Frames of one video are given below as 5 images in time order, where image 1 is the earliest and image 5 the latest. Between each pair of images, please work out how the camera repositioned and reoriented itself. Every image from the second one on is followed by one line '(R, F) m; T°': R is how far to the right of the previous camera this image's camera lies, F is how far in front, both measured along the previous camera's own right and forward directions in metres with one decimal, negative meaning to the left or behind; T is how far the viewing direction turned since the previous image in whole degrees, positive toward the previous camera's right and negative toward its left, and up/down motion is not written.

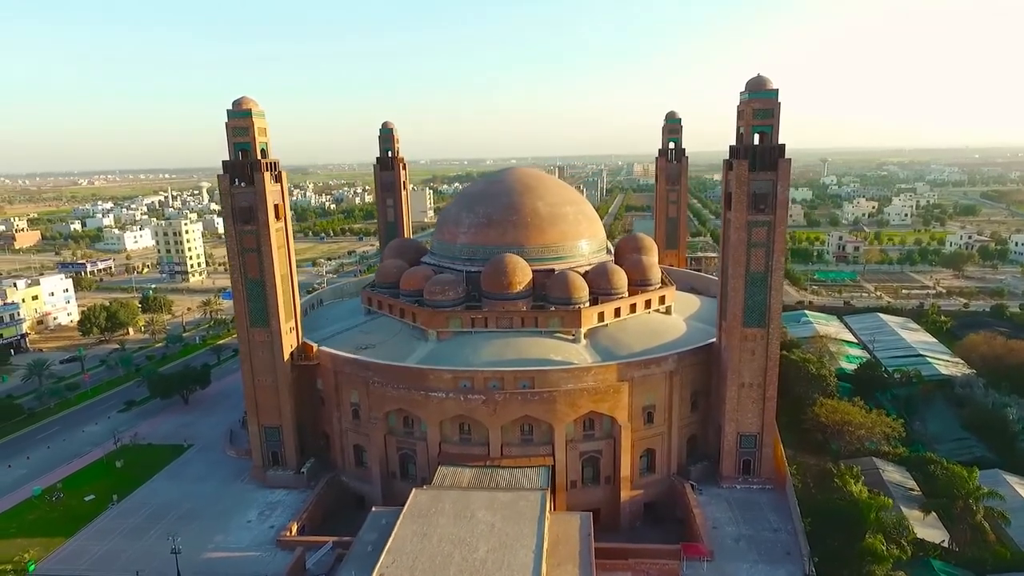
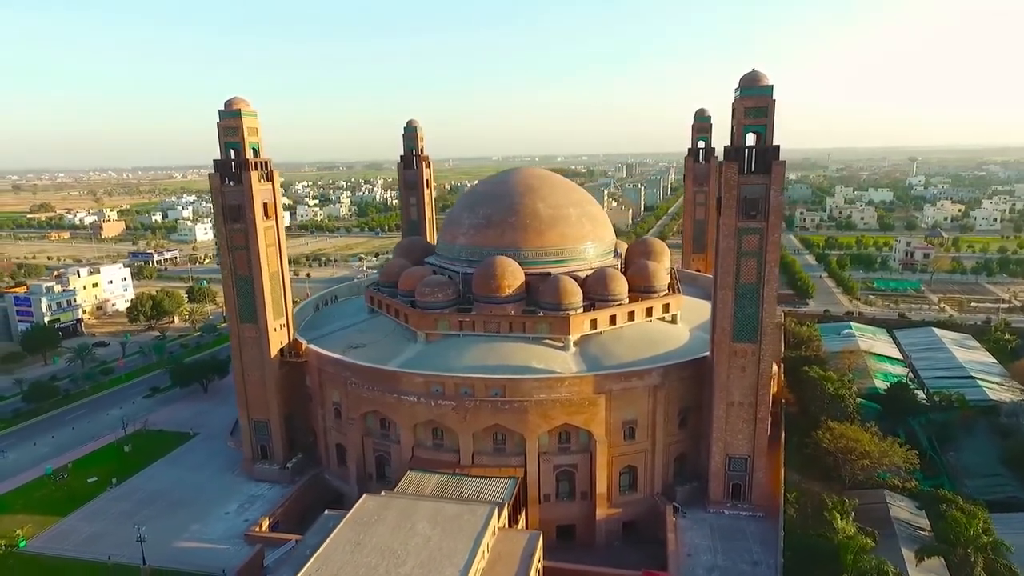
(+3.1, +0.8) m; -7°
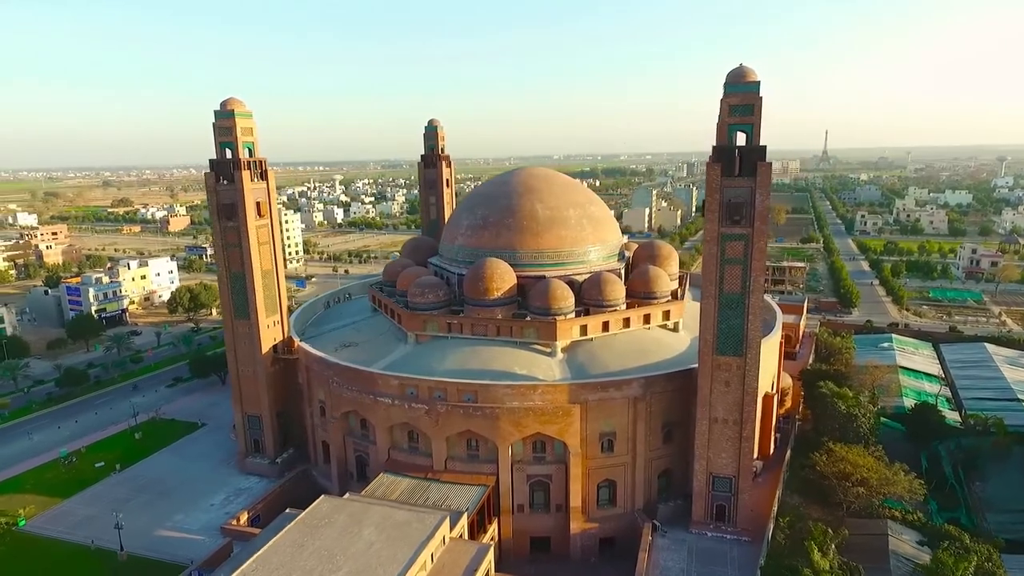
(+2.7, +0.6) m; -6°
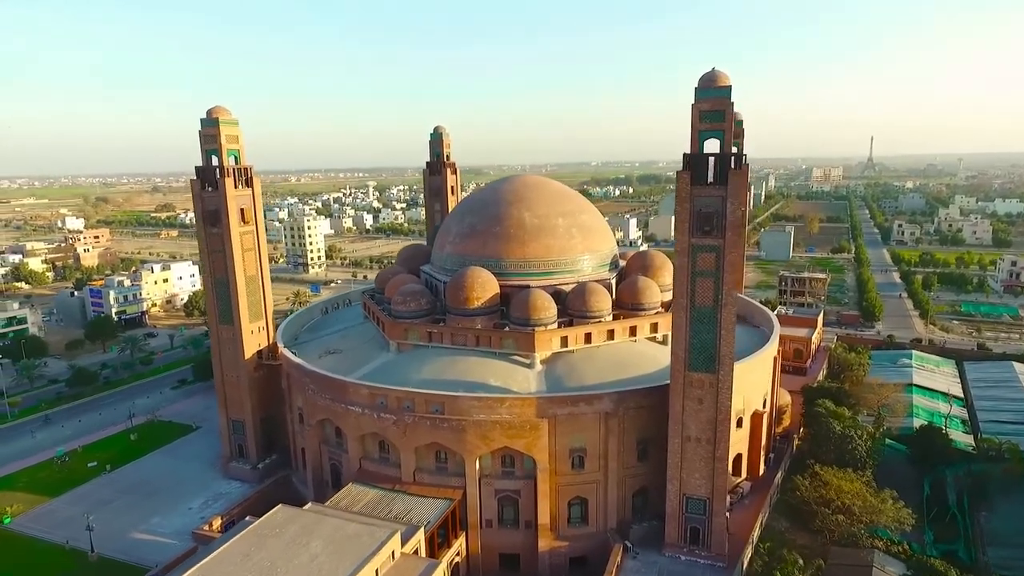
(+2.1, +0.5) m; -4°
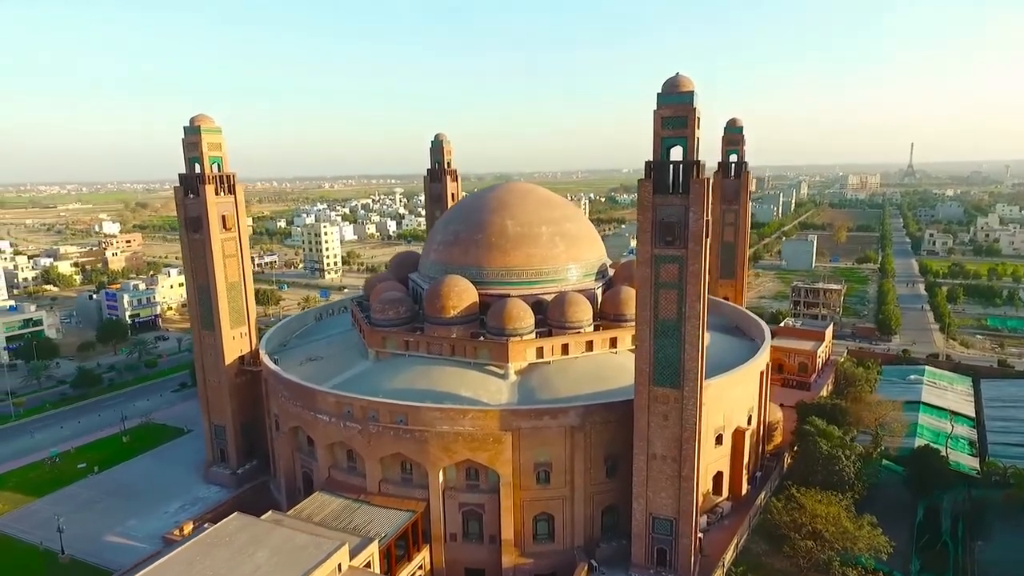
(+2.0, +0.4) m; -3°
